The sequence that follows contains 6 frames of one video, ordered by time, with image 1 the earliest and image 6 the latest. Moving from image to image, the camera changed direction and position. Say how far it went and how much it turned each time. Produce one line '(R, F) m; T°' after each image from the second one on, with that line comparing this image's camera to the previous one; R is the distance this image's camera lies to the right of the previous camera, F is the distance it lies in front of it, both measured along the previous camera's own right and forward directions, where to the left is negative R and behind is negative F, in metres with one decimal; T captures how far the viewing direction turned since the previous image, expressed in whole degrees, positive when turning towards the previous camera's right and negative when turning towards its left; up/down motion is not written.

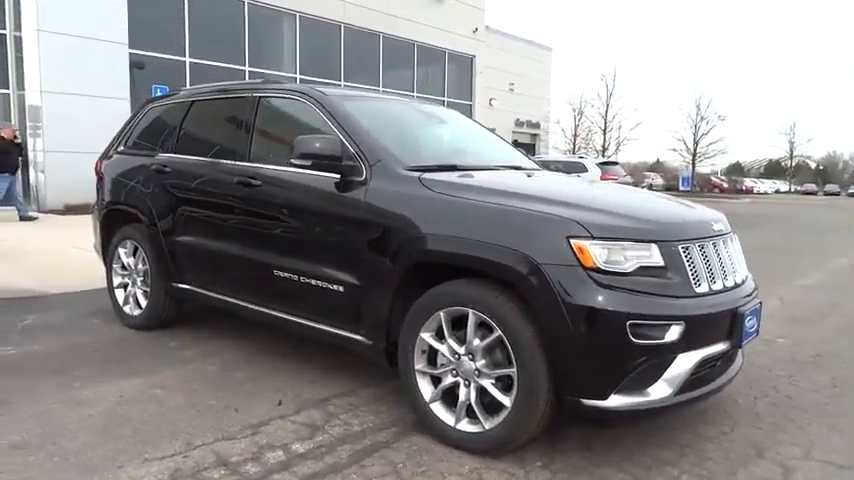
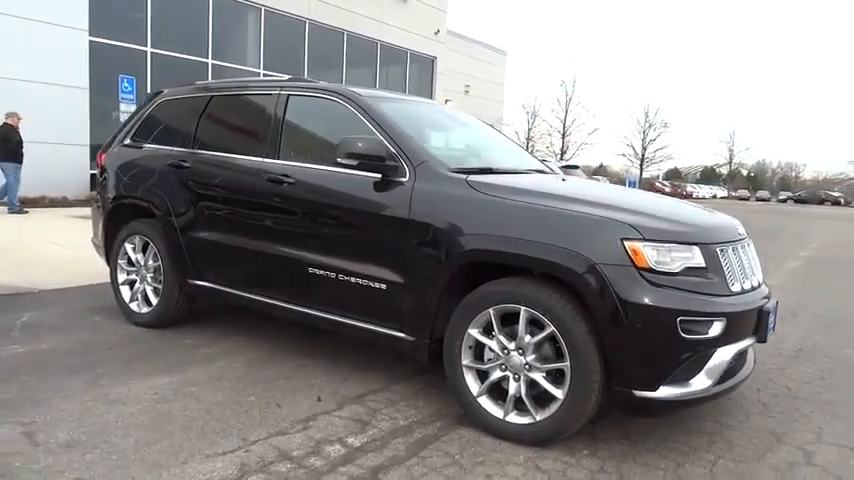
(-0.6, -0.1) m; +5°
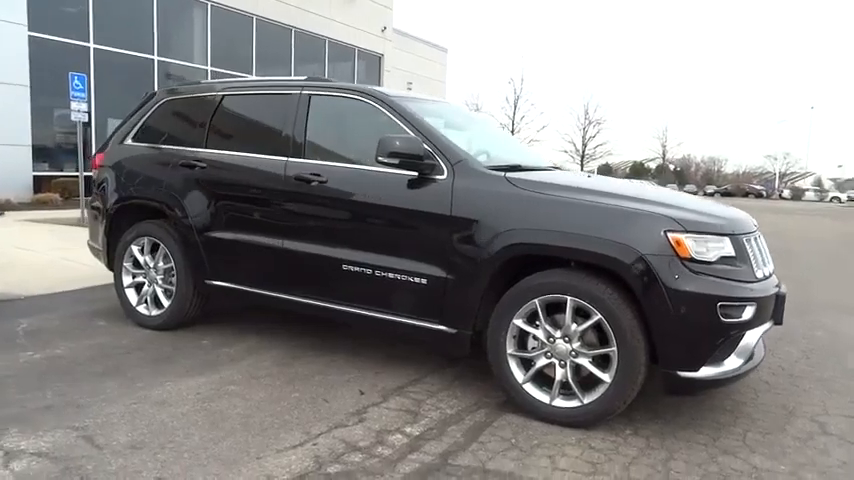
(-0.6, -0.1) m; +6°
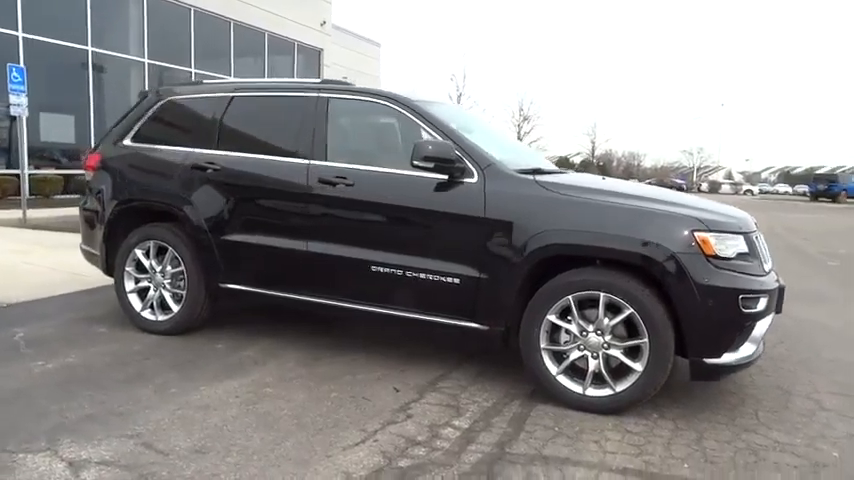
(-0.7, -0.1) m; +6°
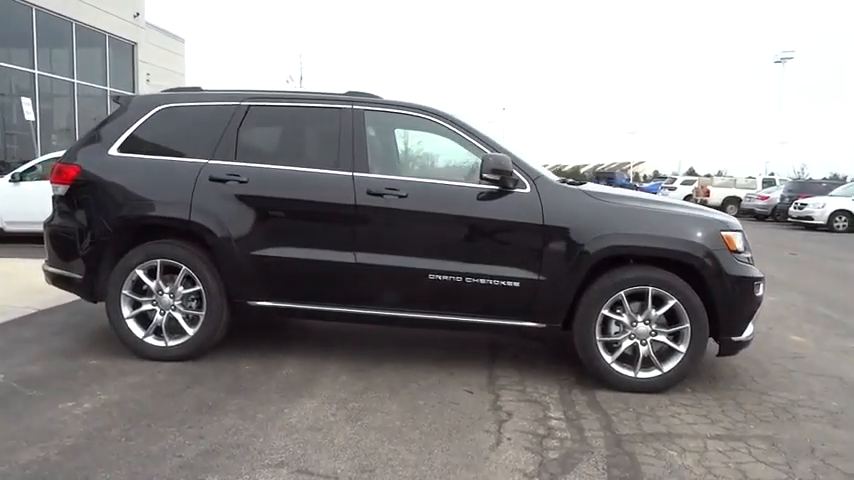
(-1.8, +0.1) m; +18°
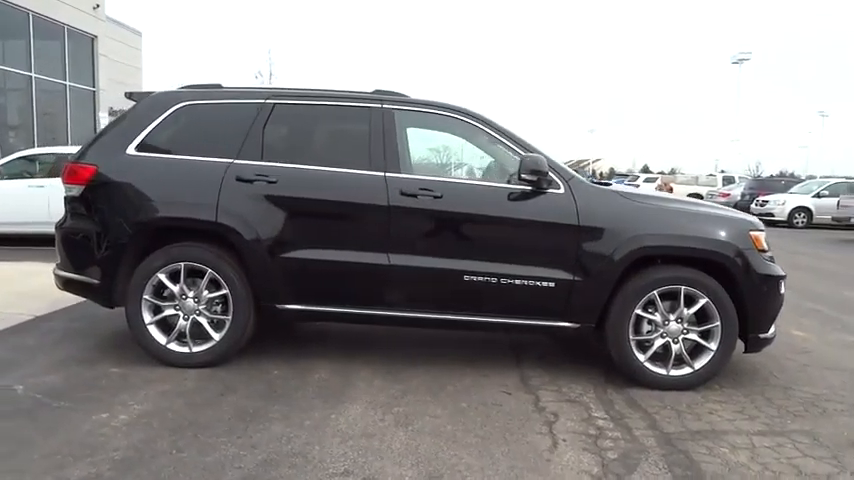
(-0.5, +0.1) m; +4°
